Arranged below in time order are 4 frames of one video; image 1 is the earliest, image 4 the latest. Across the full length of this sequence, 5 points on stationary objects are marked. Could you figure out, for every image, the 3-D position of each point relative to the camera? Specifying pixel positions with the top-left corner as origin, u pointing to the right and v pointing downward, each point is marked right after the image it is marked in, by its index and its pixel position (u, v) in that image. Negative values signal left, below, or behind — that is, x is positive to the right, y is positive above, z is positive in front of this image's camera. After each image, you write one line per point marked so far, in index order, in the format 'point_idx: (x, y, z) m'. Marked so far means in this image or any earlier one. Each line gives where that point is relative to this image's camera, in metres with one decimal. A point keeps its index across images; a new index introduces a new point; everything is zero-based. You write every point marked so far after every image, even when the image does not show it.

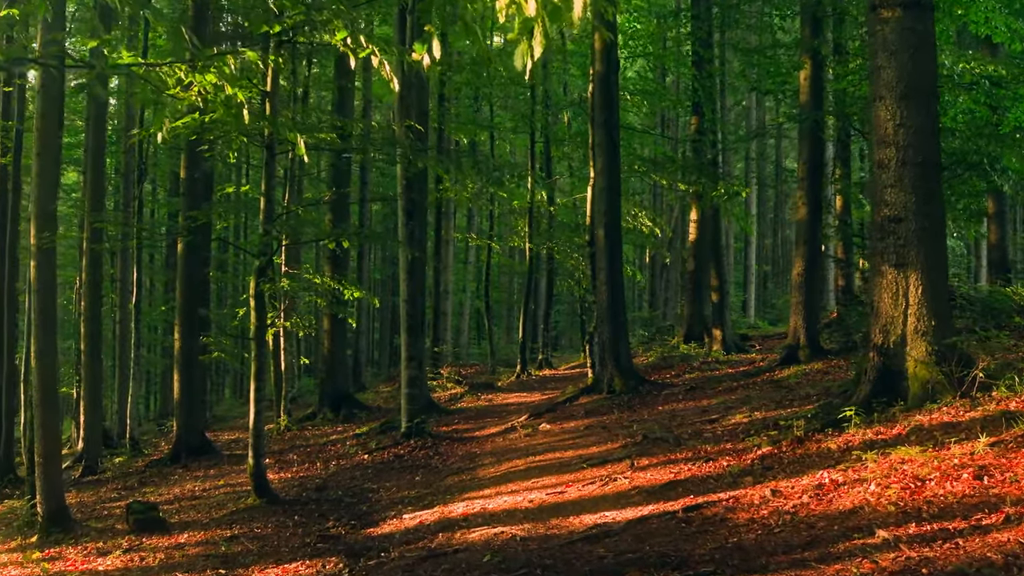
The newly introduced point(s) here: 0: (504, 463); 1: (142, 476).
0: (-0.1, -2.2, +8.8) m
1: (-7.5, -3.8, +14.2) m
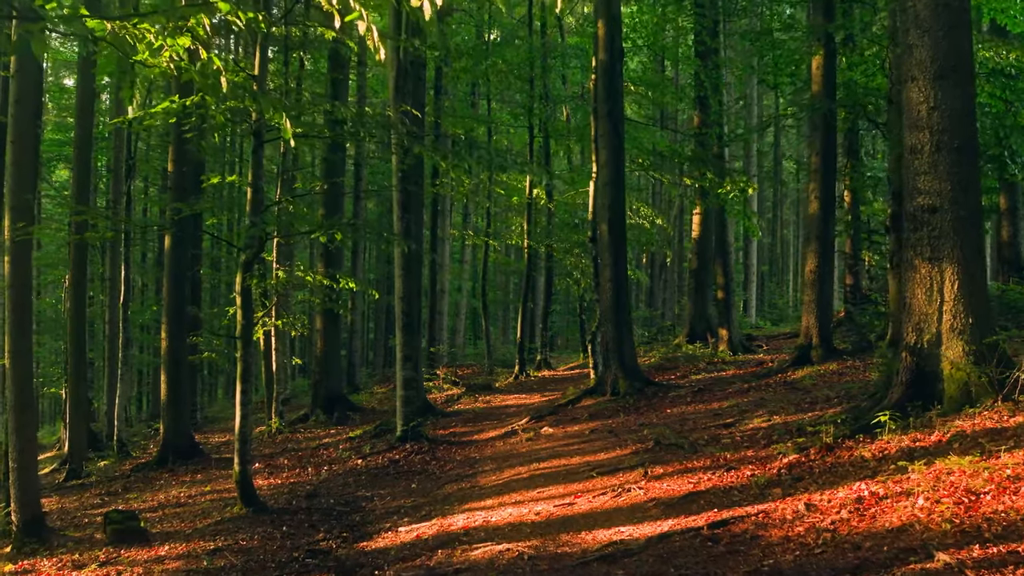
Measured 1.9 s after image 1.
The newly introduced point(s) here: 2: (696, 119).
0: (-0.1, -2.2, +8.3) m
1: (-7.6, -3.8, +13.7) m
2: (+4.1, +3.8, +15.5) m
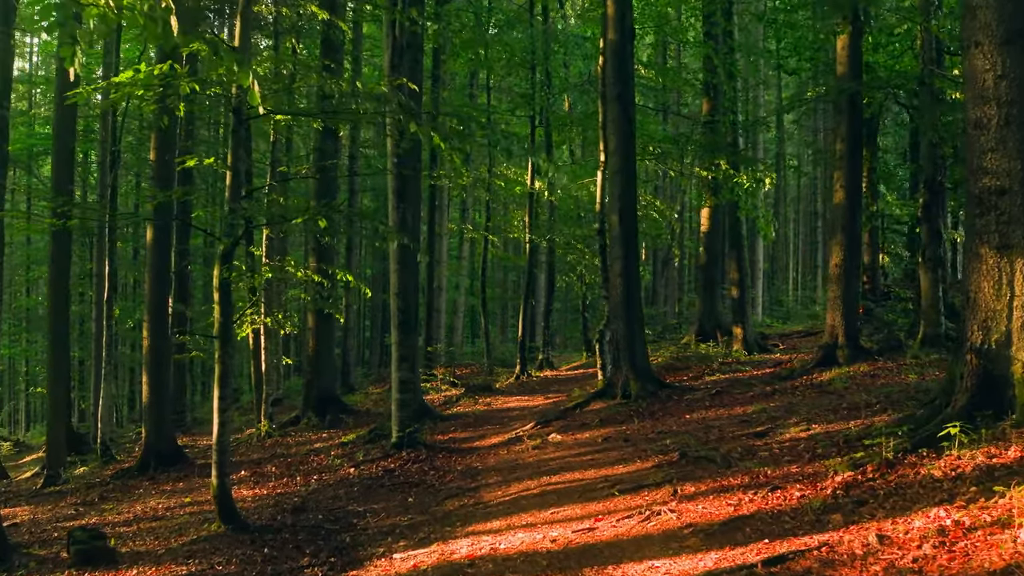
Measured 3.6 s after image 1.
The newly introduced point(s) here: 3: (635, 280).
0: (0.0, -2.1, +7.5) m
1: (-7.5, -3.7, +12.8) m
2: (+4.1, +3.8, +14.7) m
3: (+1.9, +0.1, +11.0) m
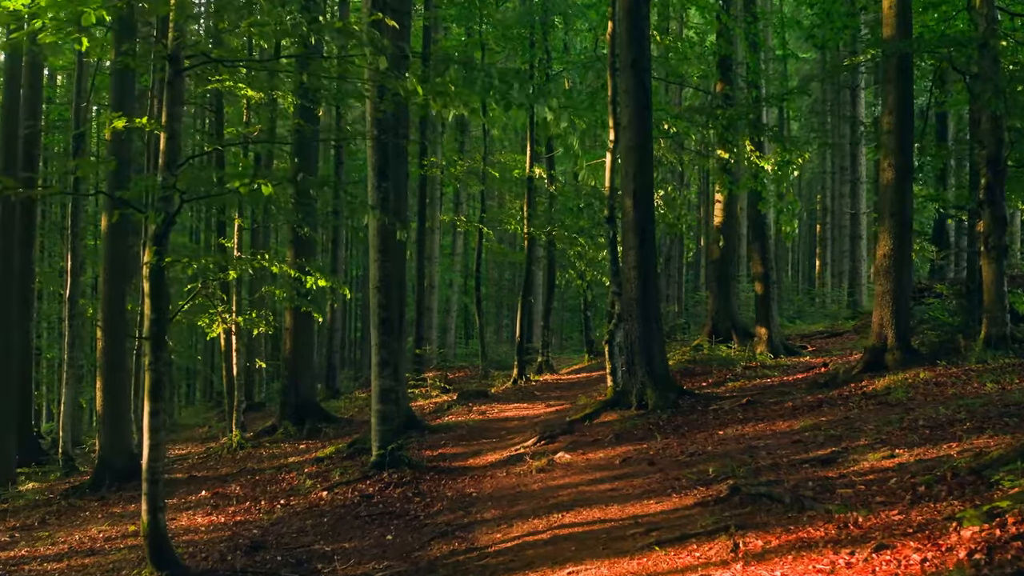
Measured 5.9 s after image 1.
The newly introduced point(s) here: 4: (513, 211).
0: (0.0, -2.0, +6.1) m
1: (-7.5, -3.6, +11.3) m
2: (+4.1, +3.9, +13.3) m
3: (+1.9, +0.2, +9.6) m
4: (0.0, +1.9, +17.0) m
